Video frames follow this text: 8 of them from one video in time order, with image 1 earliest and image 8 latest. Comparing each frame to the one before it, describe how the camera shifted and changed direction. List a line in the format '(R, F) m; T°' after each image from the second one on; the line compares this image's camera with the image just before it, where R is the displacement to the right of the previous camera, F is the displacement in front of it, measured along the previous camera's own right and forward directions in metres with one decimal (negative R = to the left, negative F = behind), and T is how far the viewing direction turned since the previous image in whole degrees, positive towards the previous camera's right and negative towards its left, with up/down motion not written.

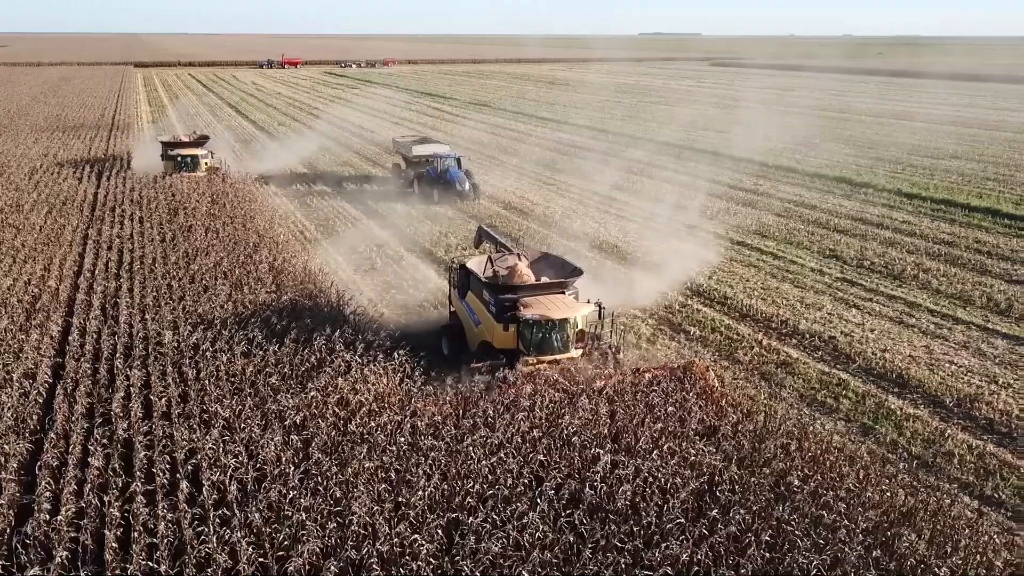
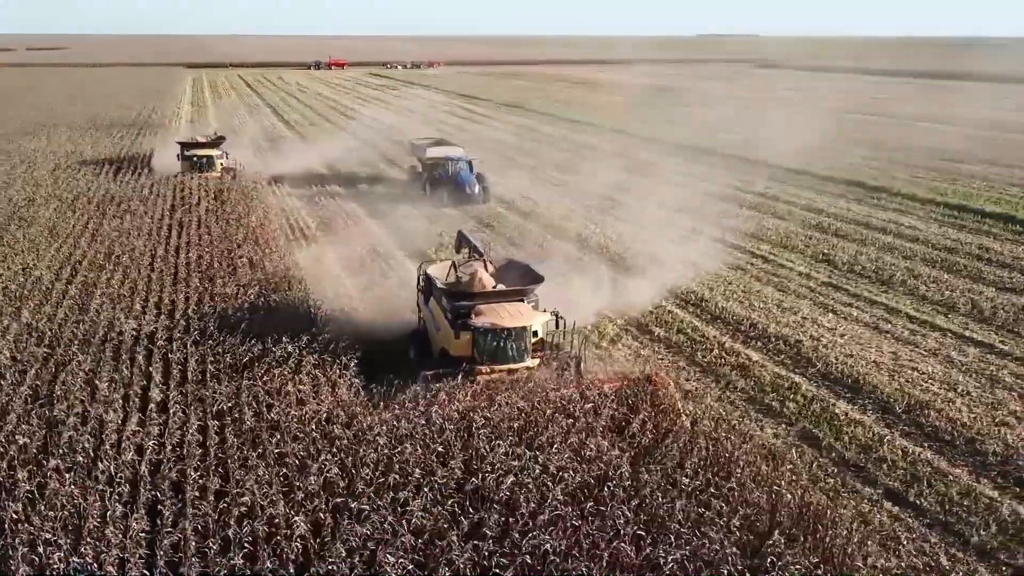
(+1.3, -0.2) m; -3°
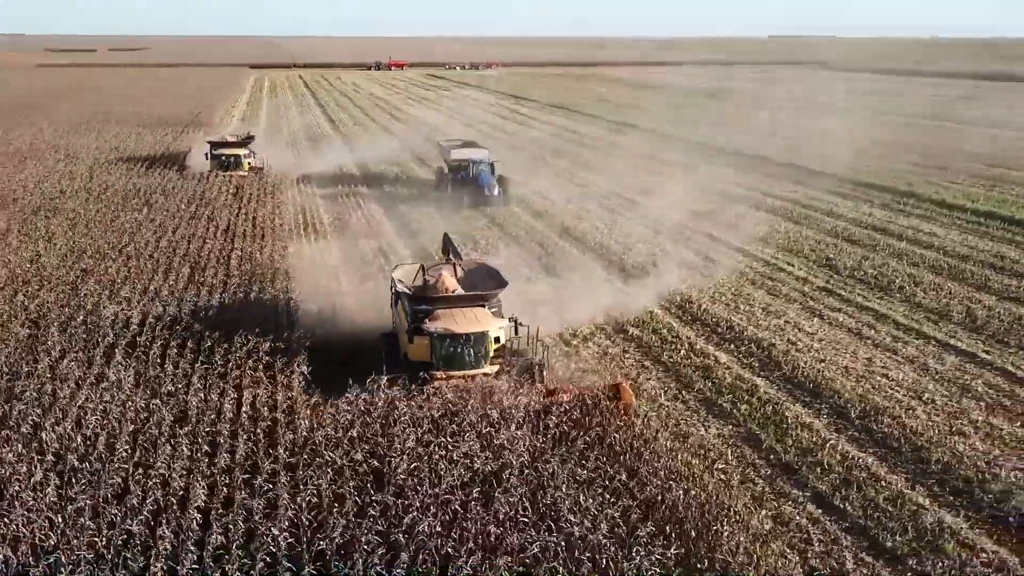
(+1.3, -0.2) m; -4°
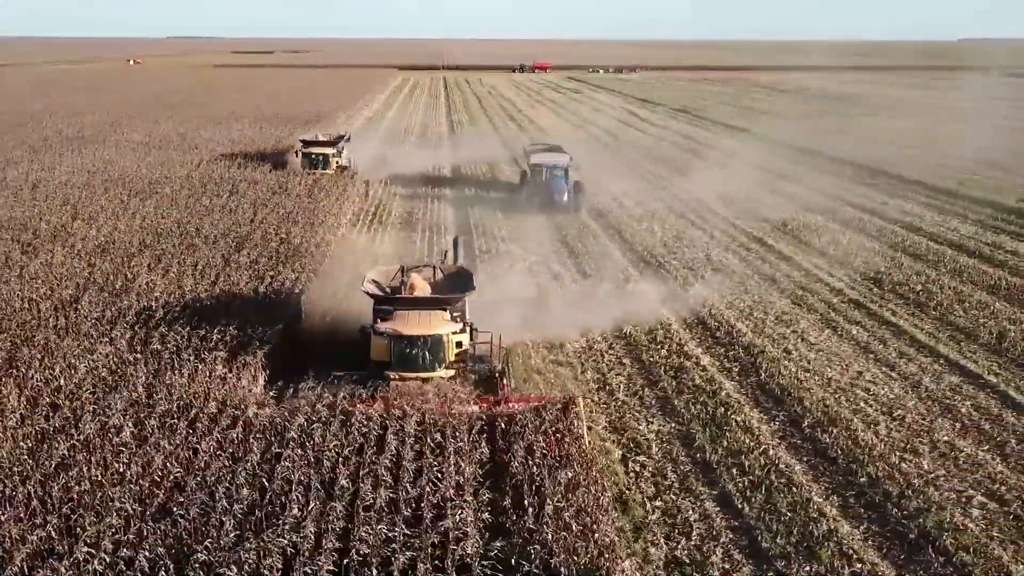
(+2.4, -0.4) m; -10°
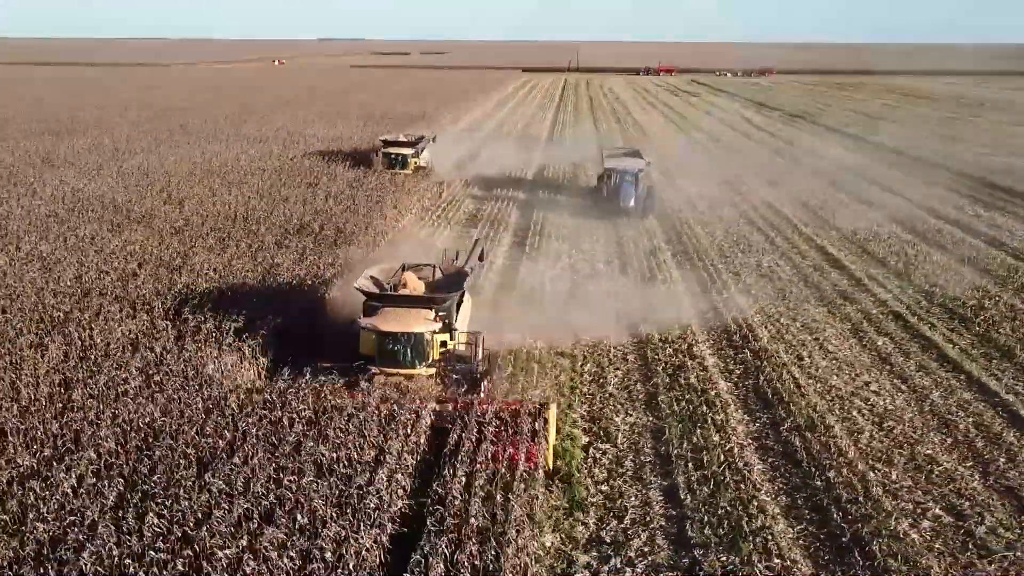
(+1.7, -0.4) m; -9°
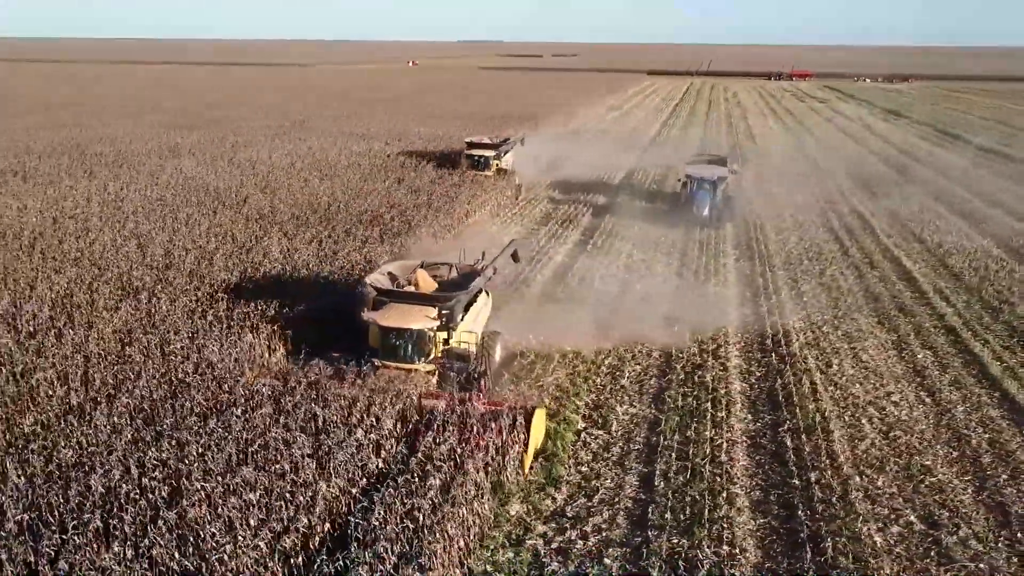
(+1.5, -0.5) m; -9°
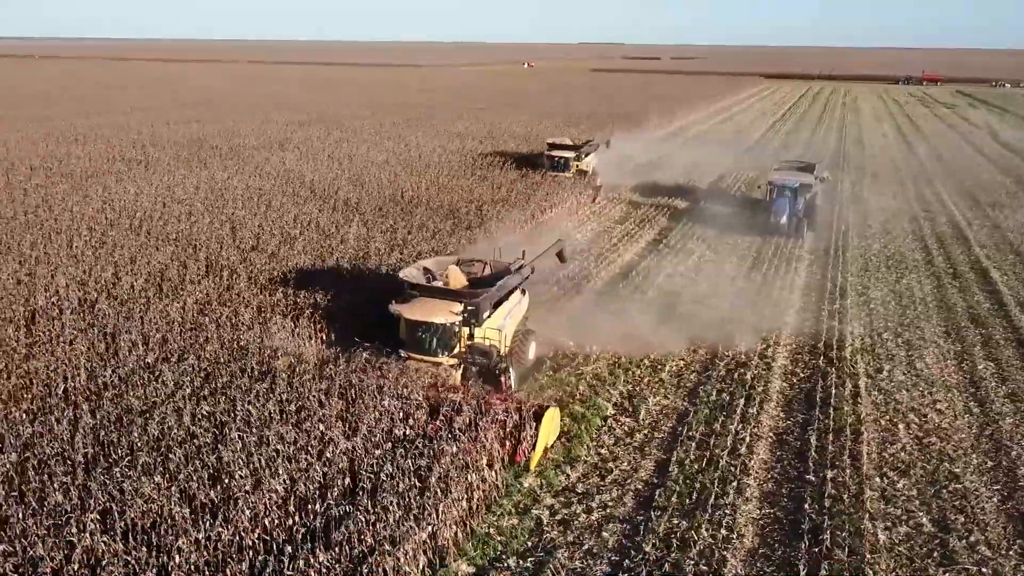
(+0.9, -0.5) m; -8°
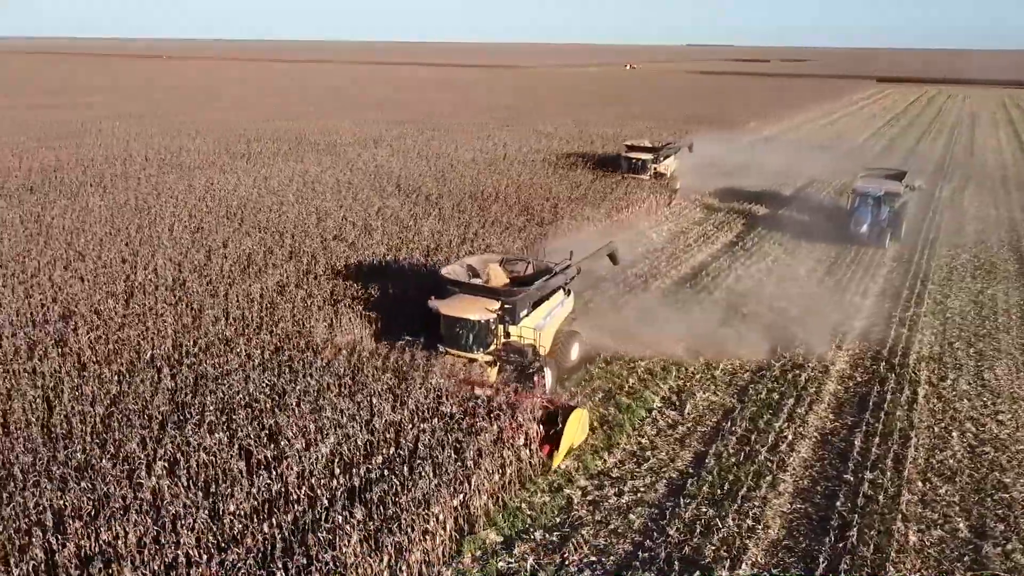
(+0.6, -0.4) m; -7°
